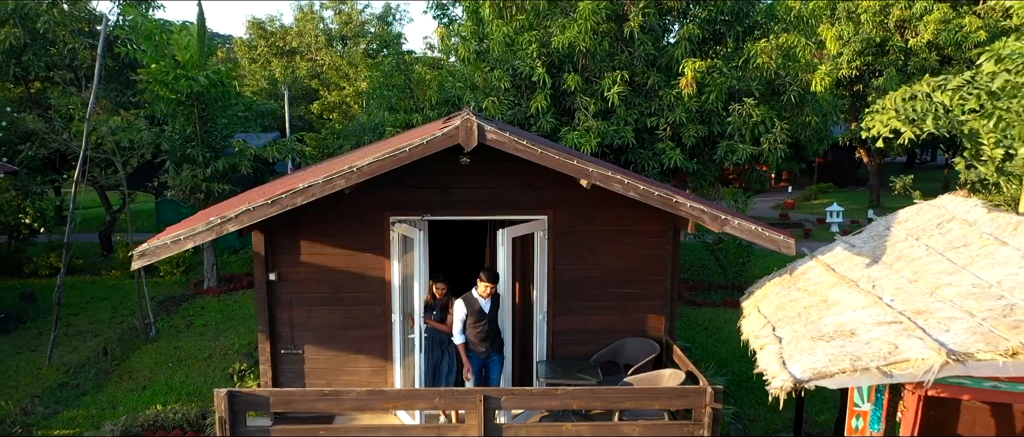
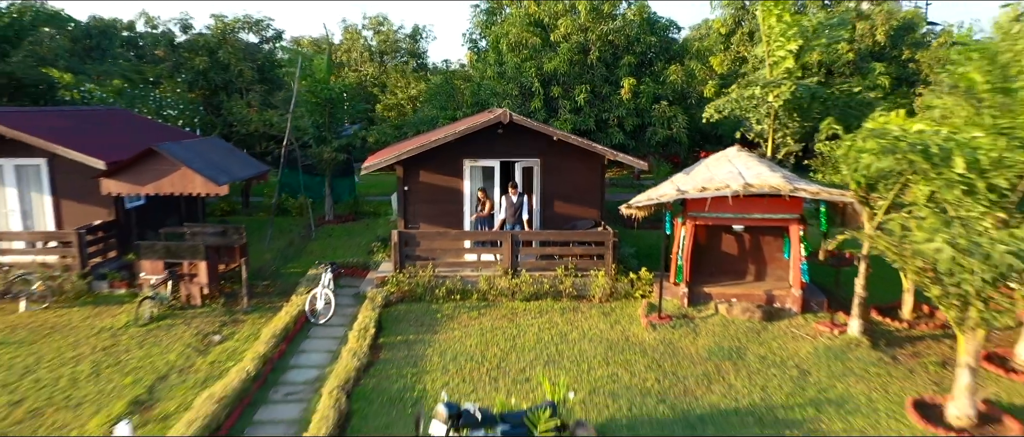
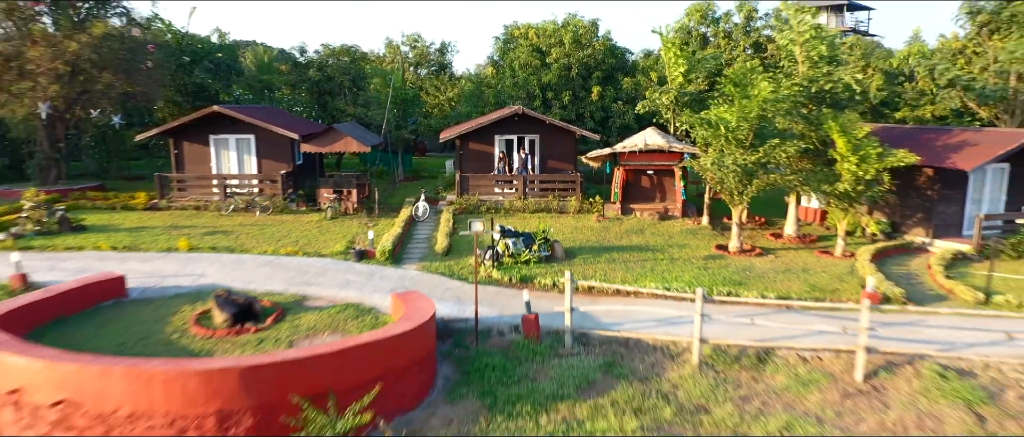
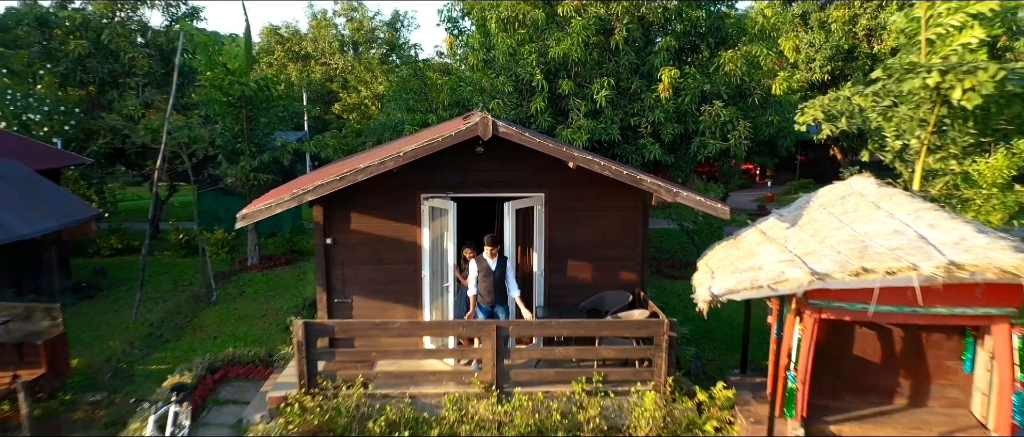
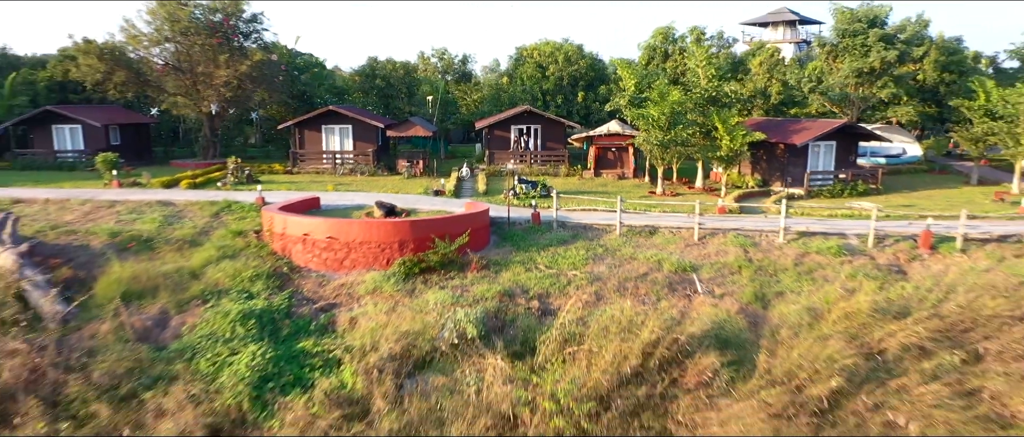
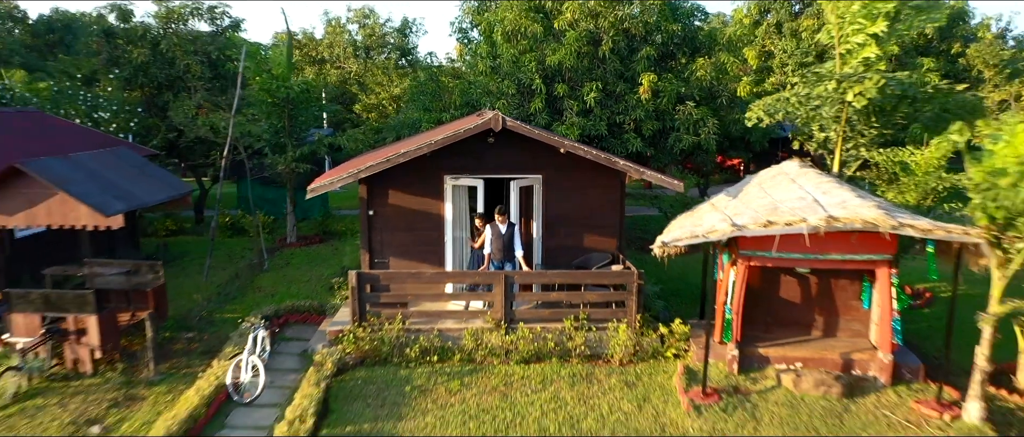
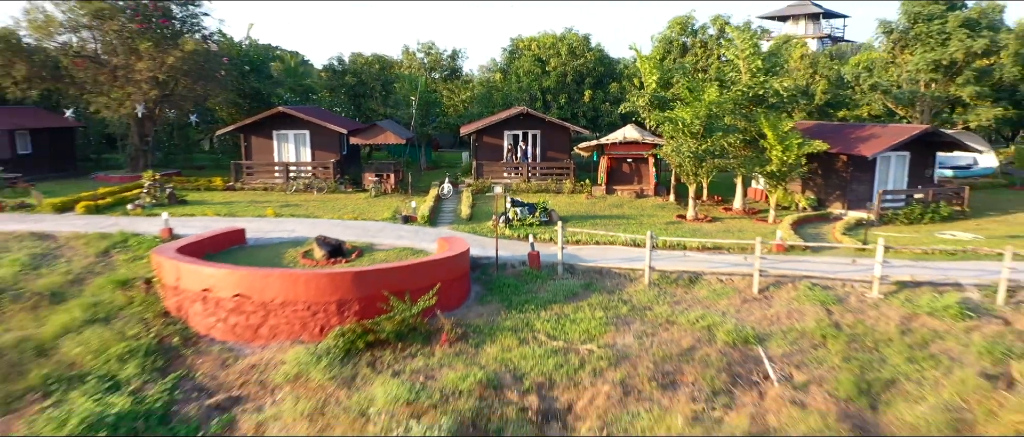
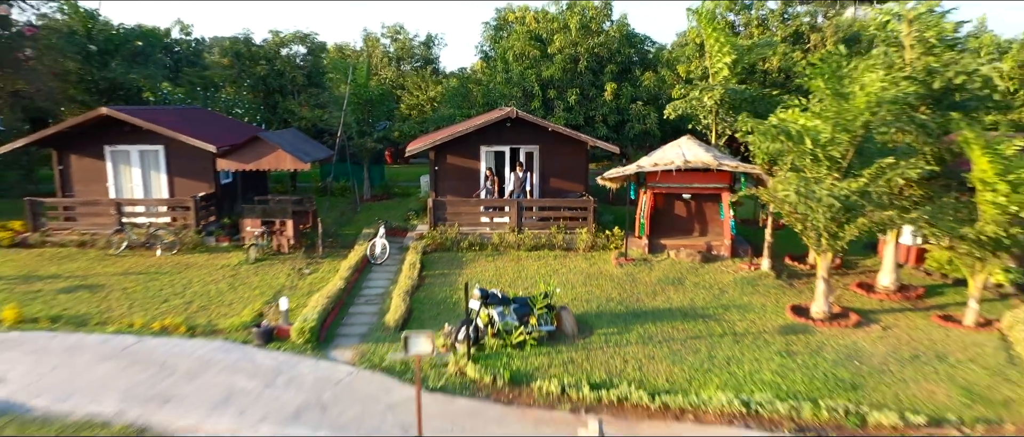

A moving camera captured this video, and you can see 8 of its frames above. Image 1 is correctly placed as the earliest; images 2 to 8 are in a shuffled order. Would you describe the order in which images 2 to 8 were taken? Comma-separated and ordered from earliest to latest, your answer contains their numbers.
4, 6, 2, 8, 3, 7, 5
